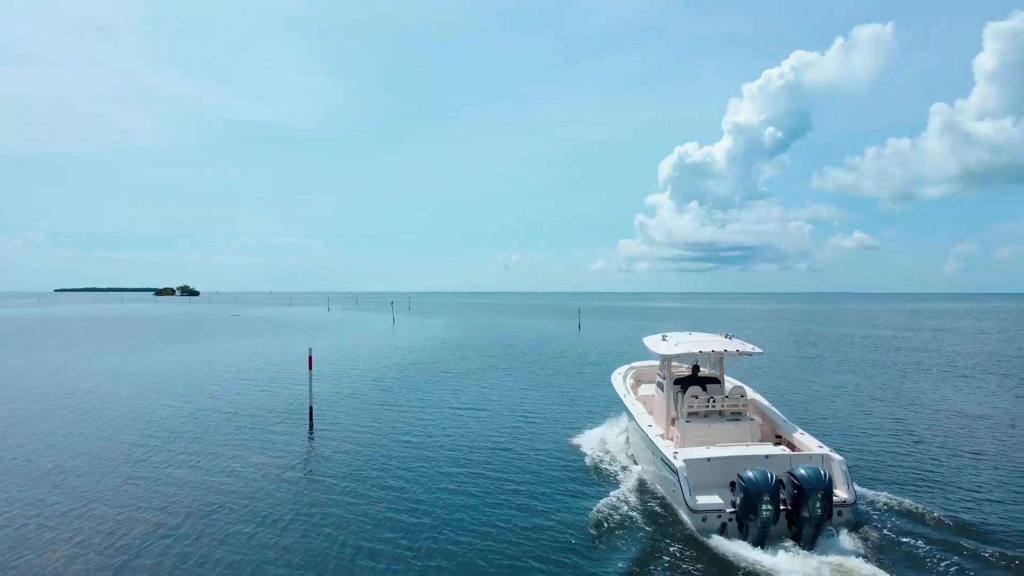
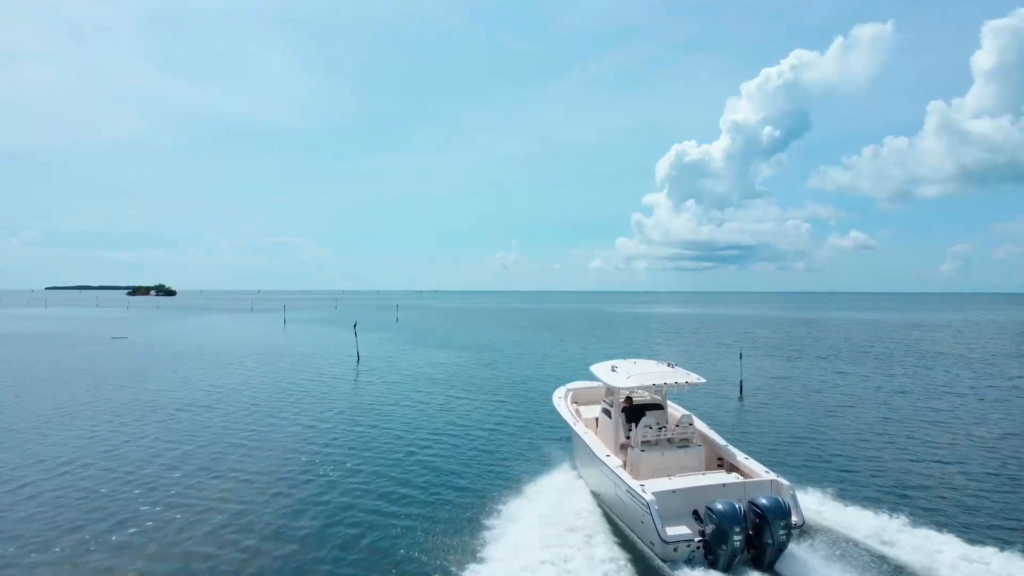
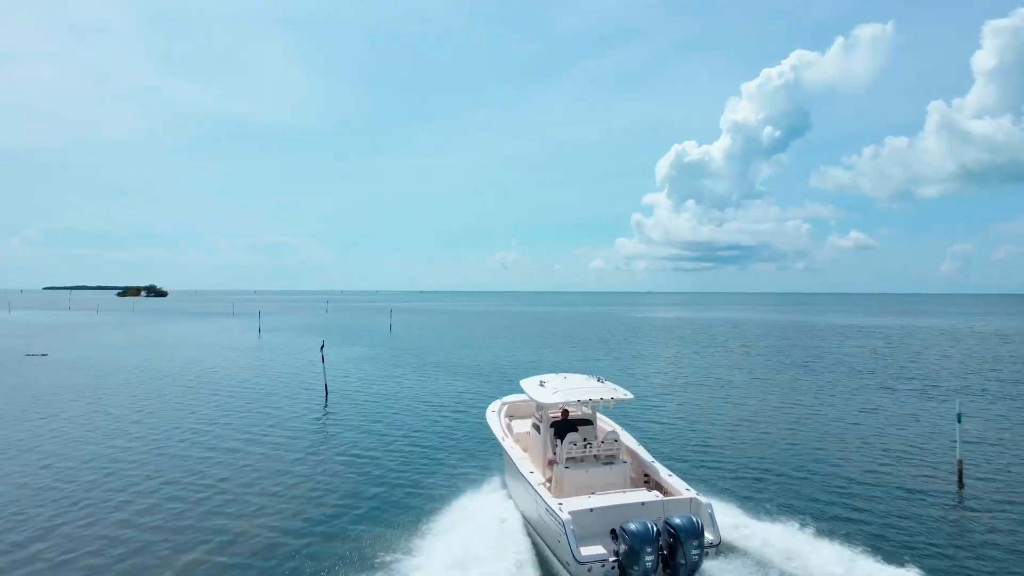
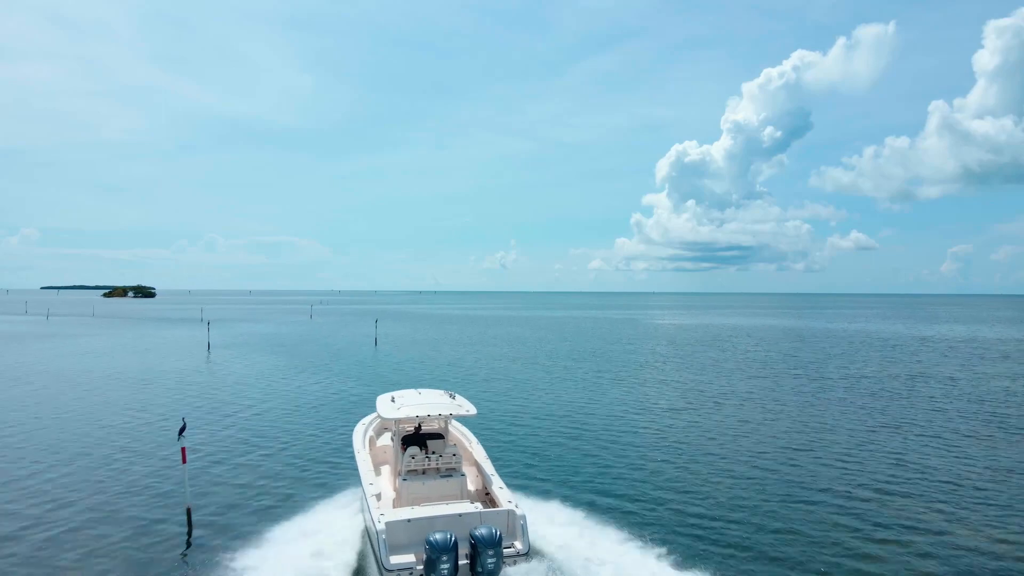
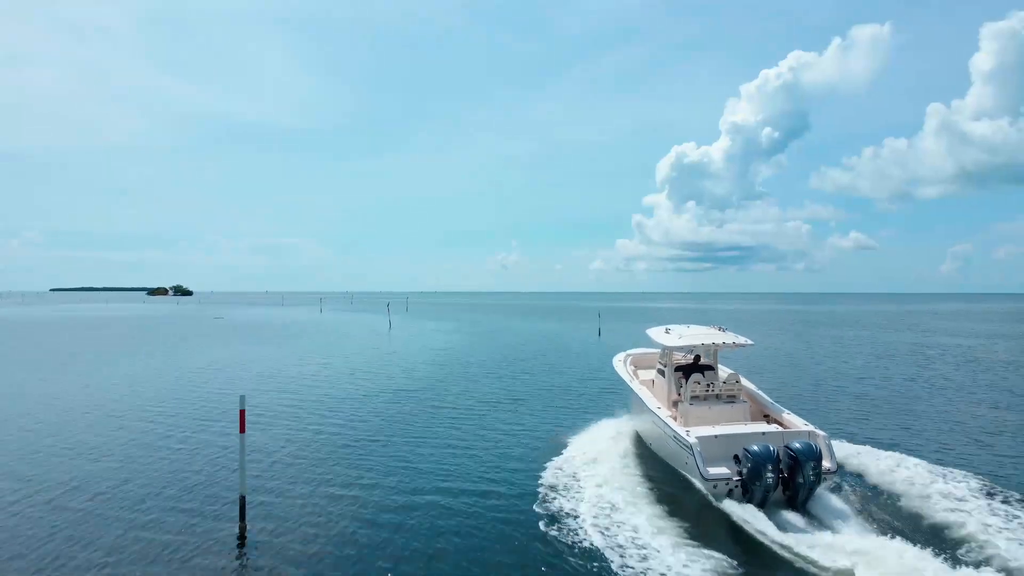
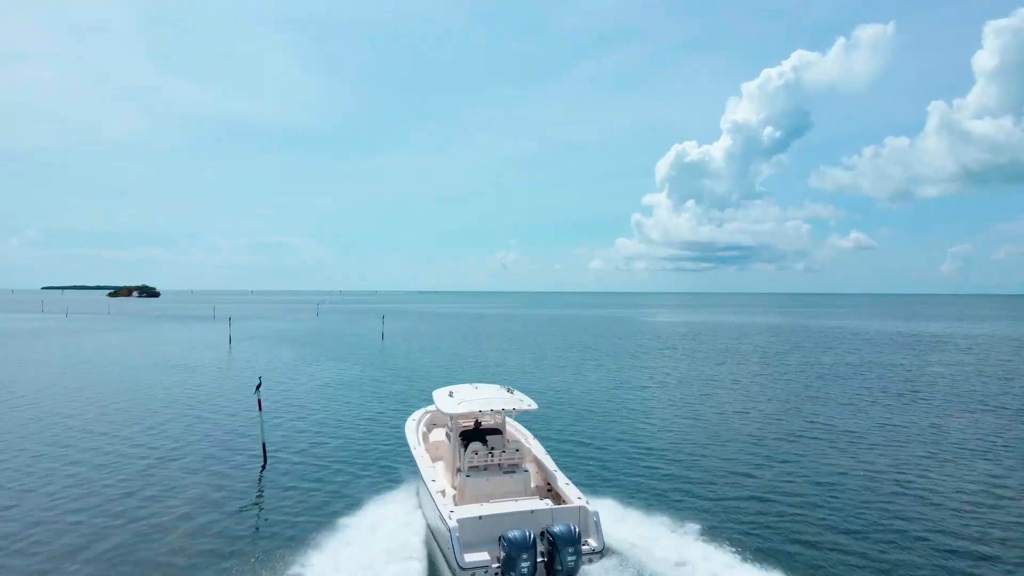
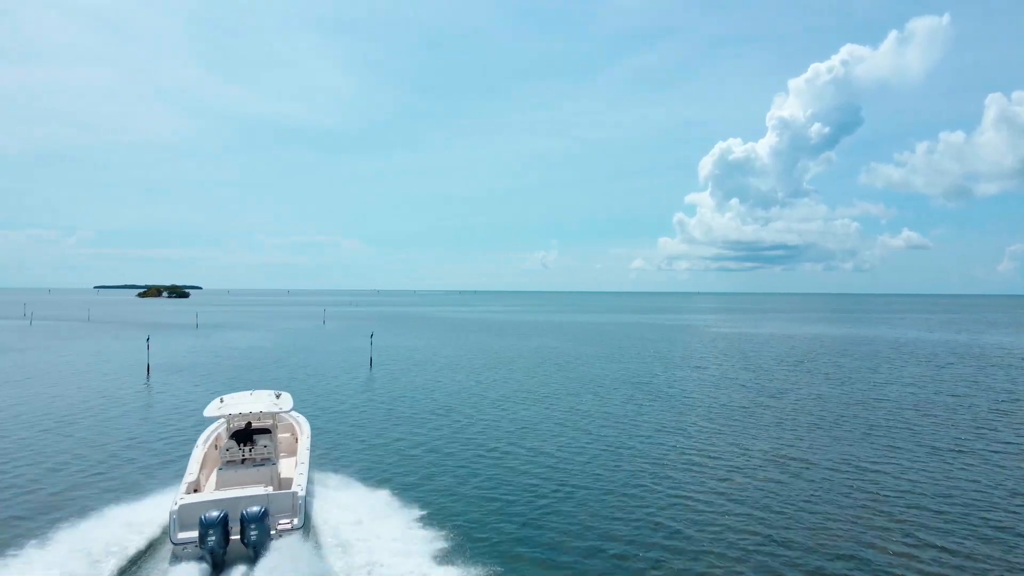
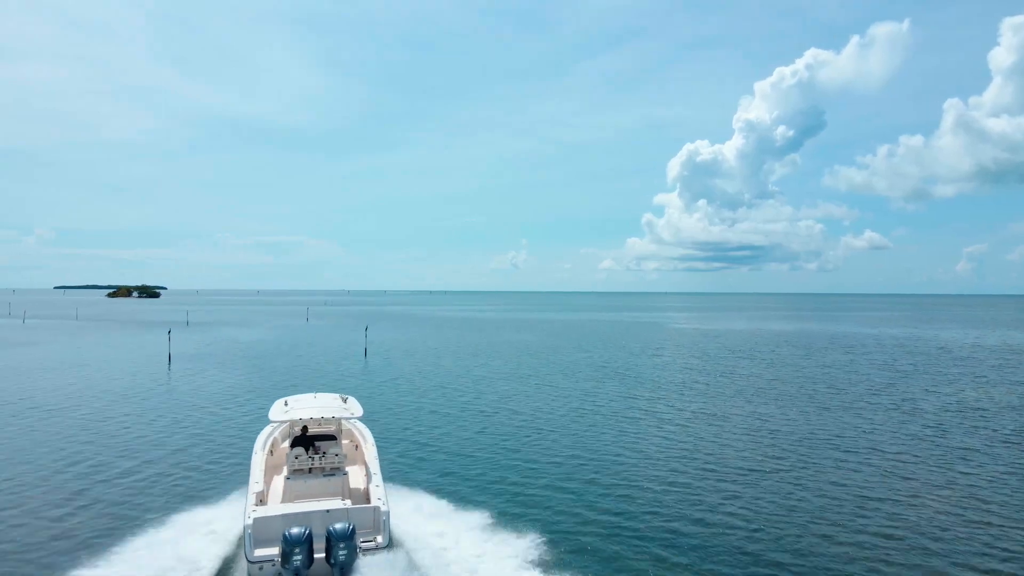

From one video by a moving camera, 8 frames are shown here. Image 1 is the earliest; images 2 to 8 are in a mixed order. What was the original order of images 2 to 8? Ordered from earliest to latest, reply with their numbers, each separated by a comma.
5, 2, 3, 6, 4, 8, 7
